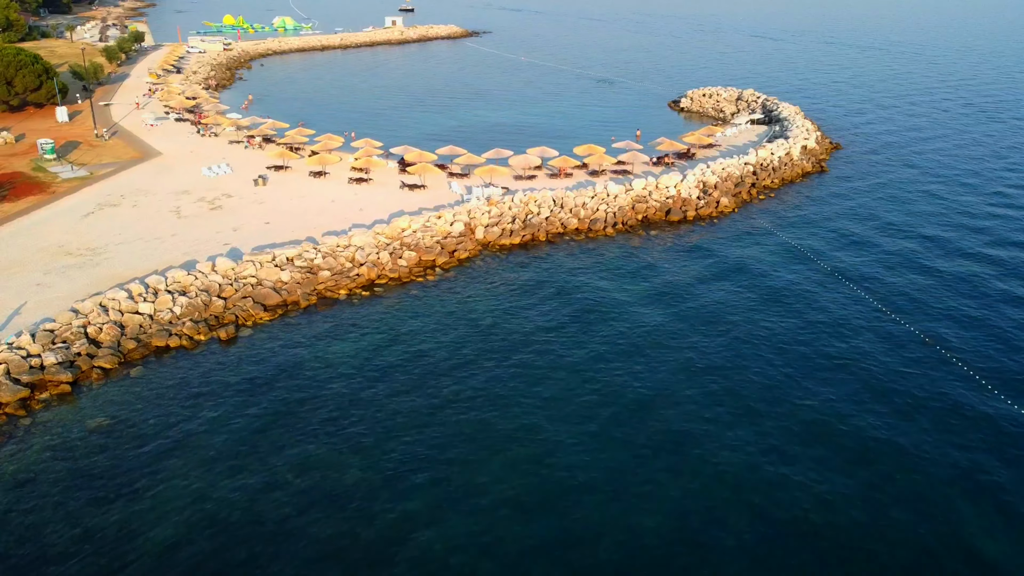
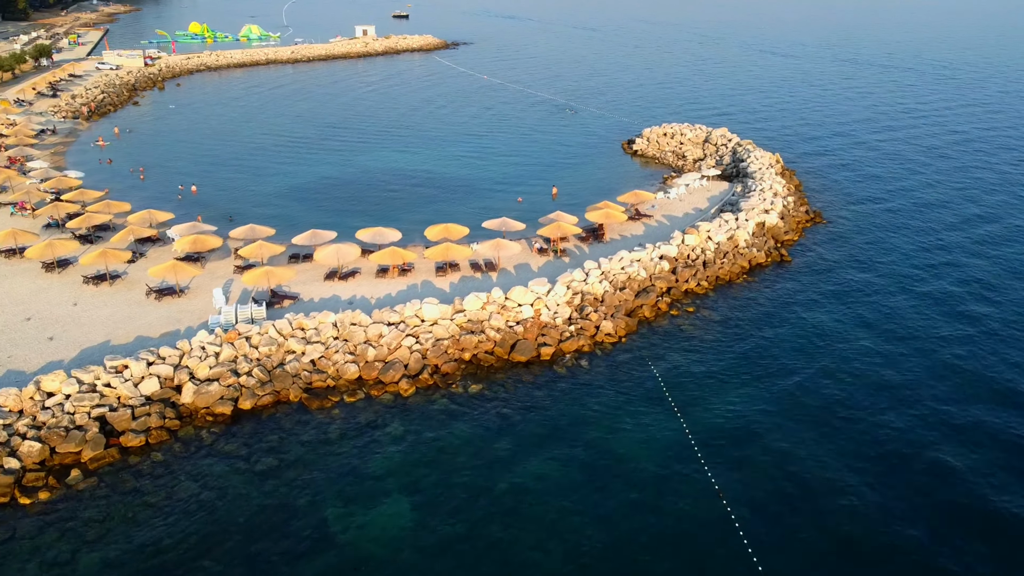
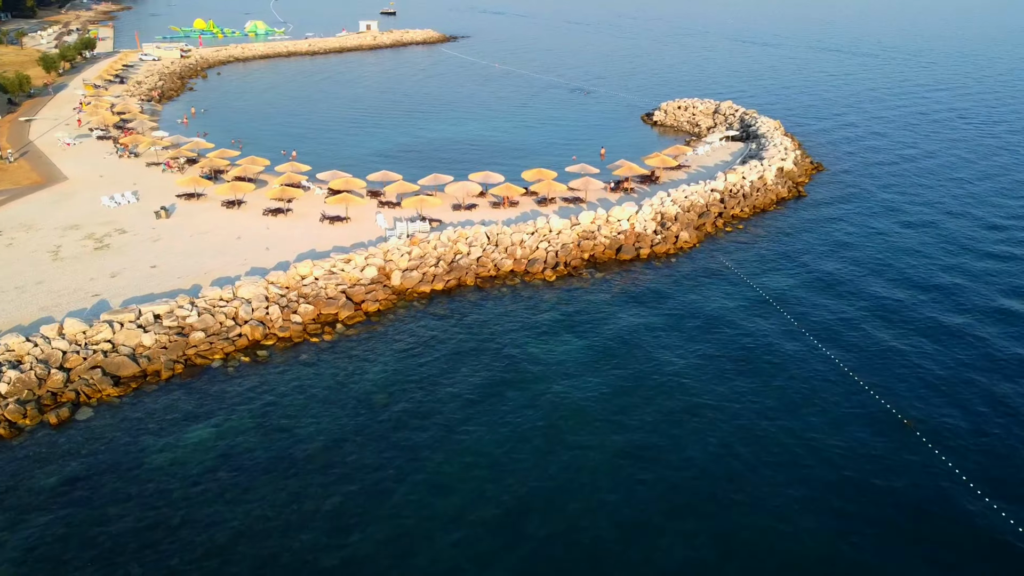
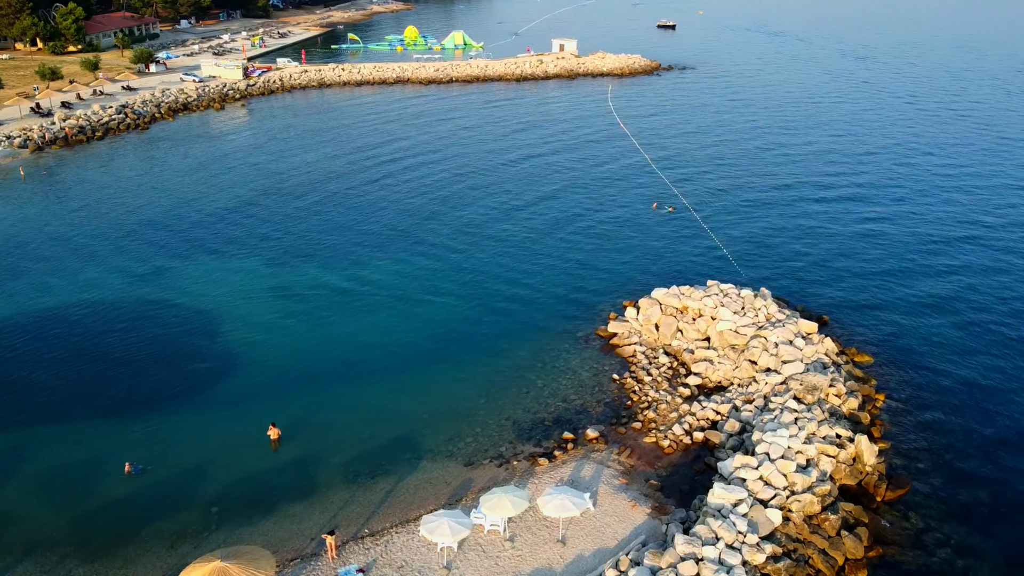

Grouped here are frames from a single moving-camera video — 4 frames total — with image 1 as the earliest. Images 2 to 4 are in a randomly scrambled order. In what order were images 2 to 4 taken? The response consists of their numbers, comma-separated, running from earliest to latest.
3, 2, 4
